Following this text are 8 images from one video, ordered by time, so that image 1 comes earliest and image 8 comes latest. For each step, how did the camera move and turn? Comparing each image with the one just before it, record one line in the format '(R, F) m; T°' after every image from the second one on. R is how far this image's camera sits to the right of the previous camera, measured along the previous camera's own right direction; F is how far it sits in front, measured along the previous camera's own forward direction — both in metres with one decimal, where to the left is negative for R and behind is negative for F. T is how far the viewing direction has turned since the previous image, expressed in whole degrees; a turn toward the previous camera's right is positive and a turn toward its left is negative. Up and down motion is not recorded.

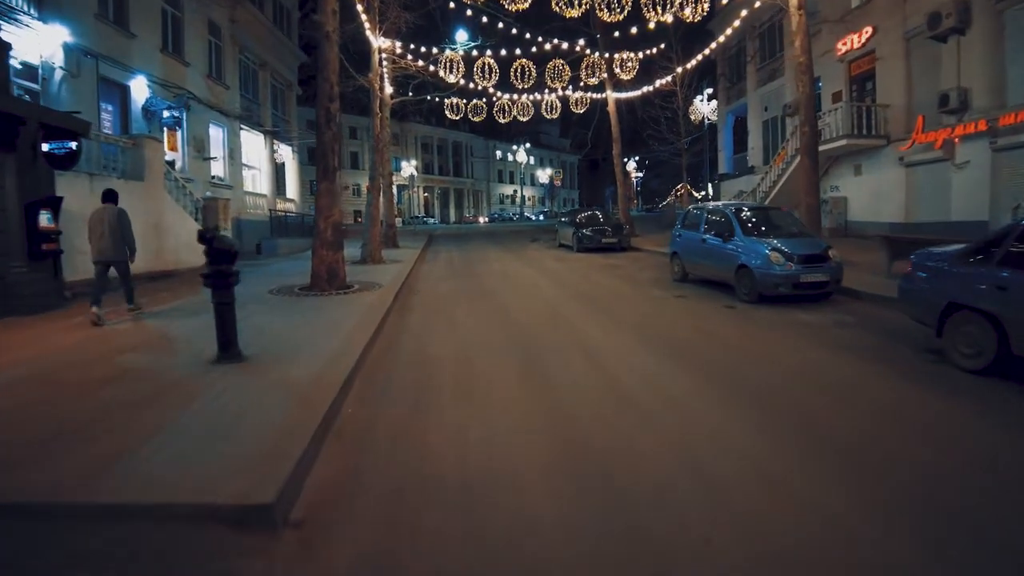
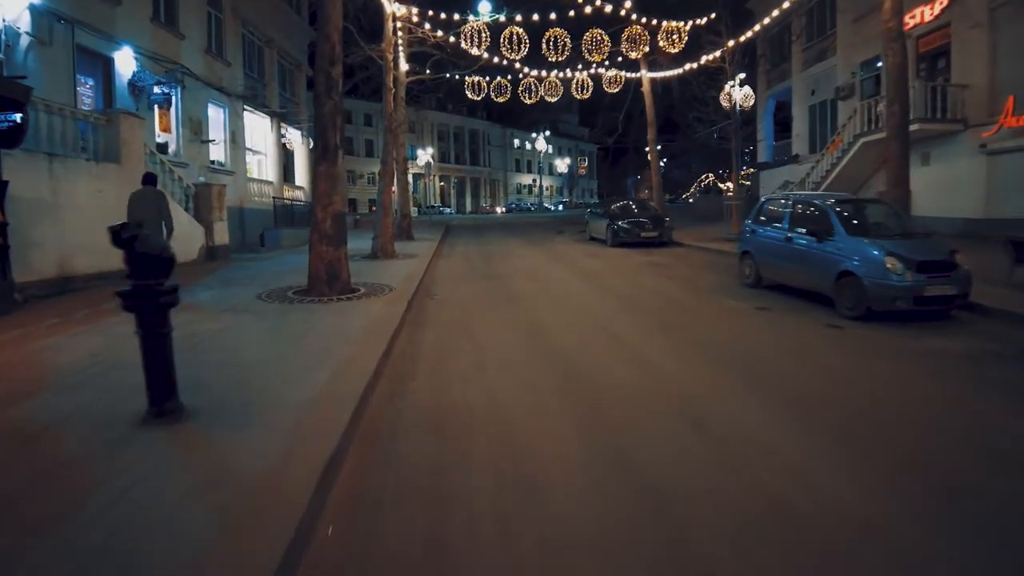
(-0.3, +2.2) m; -1°
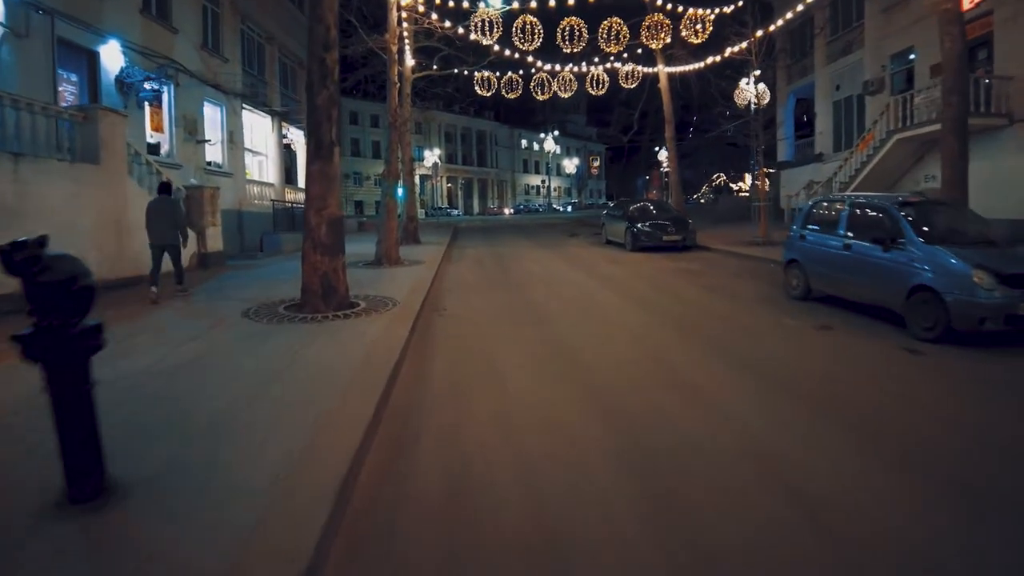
(-0.1, +1.2) m; -1°
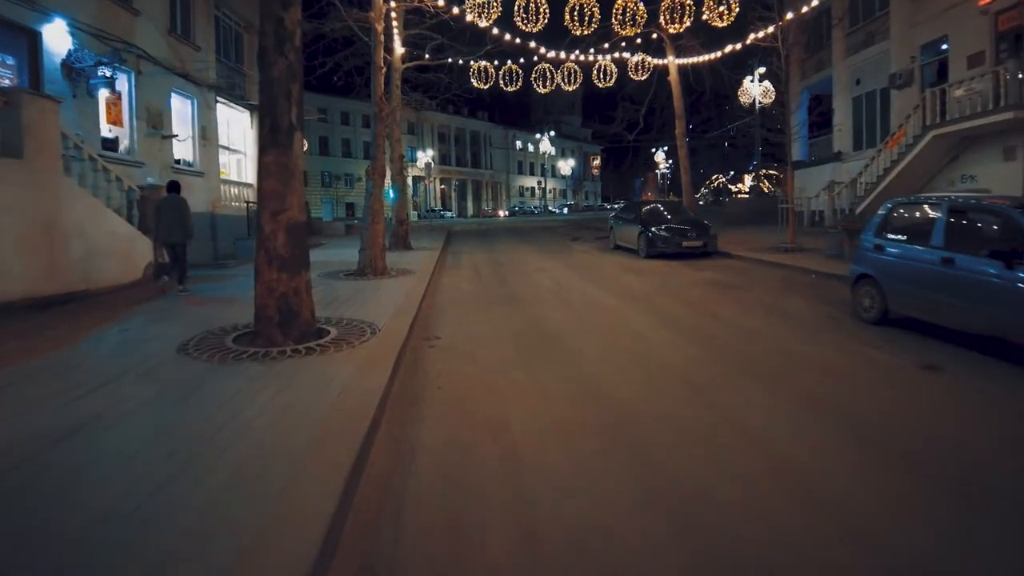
(-0.2, +1.9) m; 0°
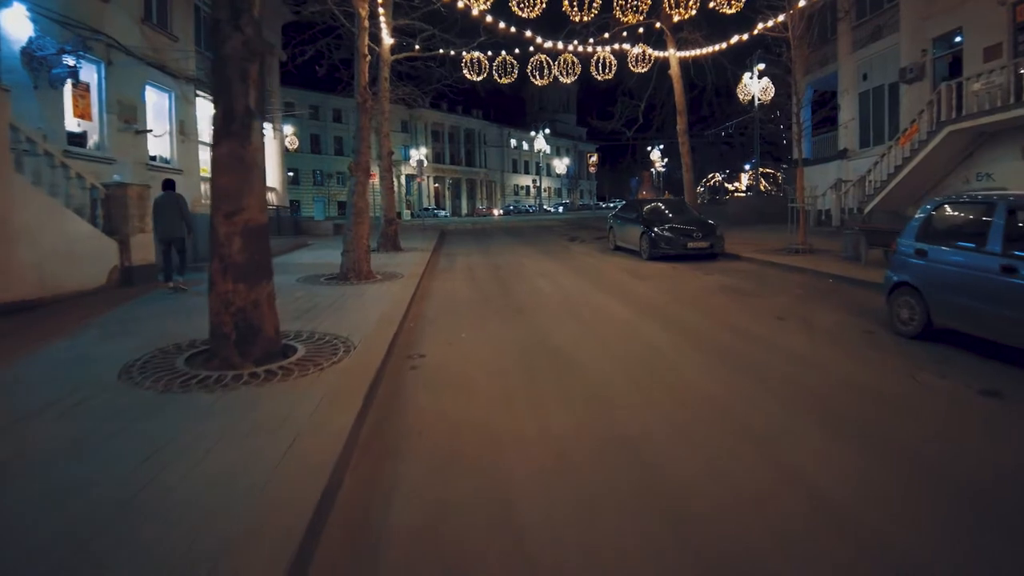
(0.0, +1.0) m; 0°
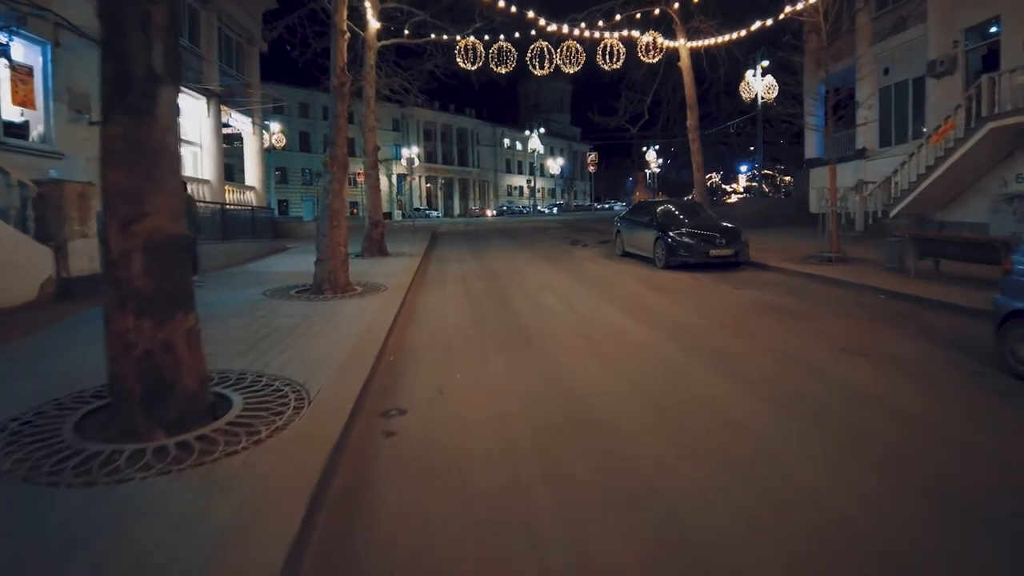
(-0.1, +1.7) m; +1°
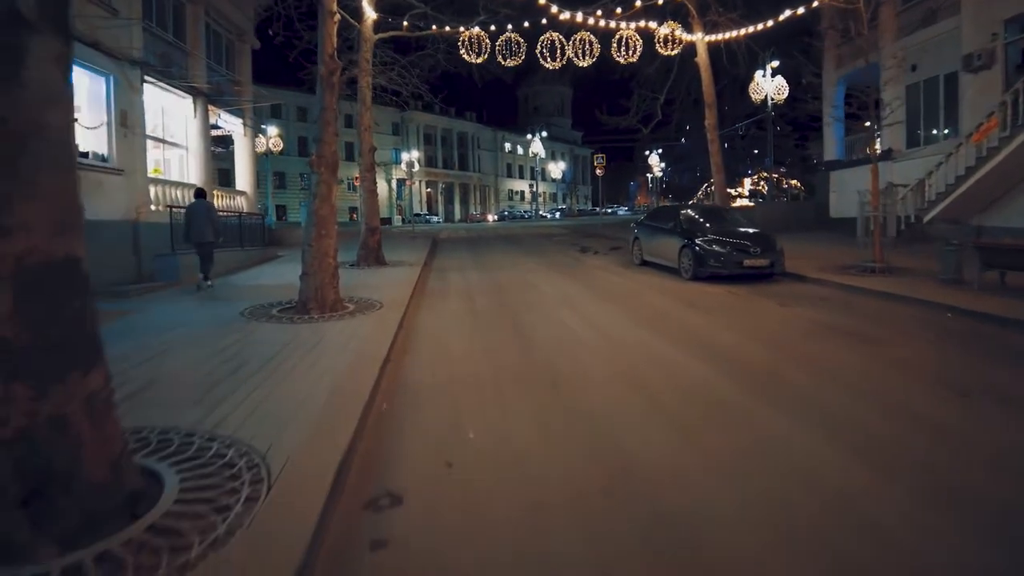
(-0.2, +1.4) m; 0°
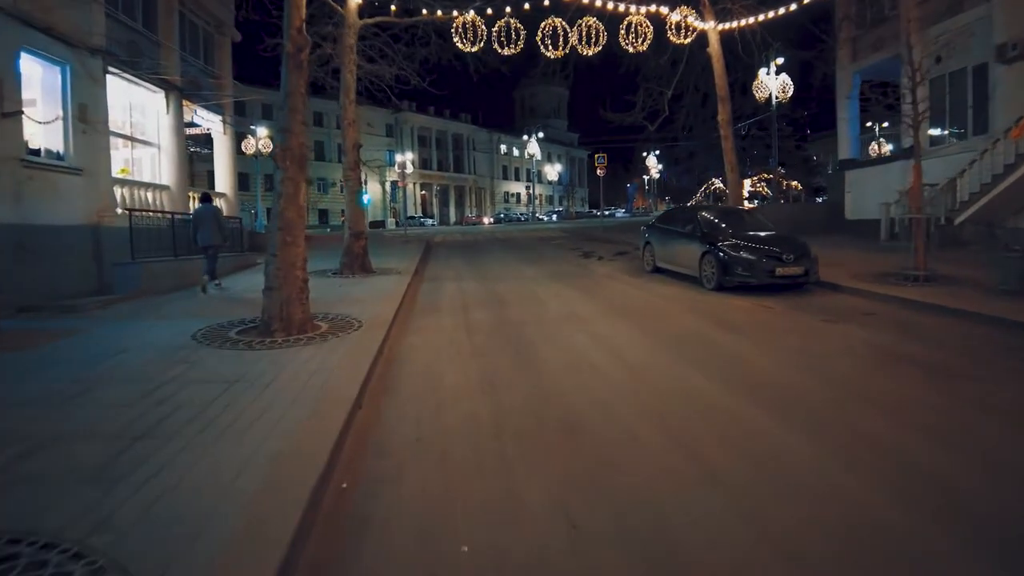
(-0.1, +1.5) m; 0°
